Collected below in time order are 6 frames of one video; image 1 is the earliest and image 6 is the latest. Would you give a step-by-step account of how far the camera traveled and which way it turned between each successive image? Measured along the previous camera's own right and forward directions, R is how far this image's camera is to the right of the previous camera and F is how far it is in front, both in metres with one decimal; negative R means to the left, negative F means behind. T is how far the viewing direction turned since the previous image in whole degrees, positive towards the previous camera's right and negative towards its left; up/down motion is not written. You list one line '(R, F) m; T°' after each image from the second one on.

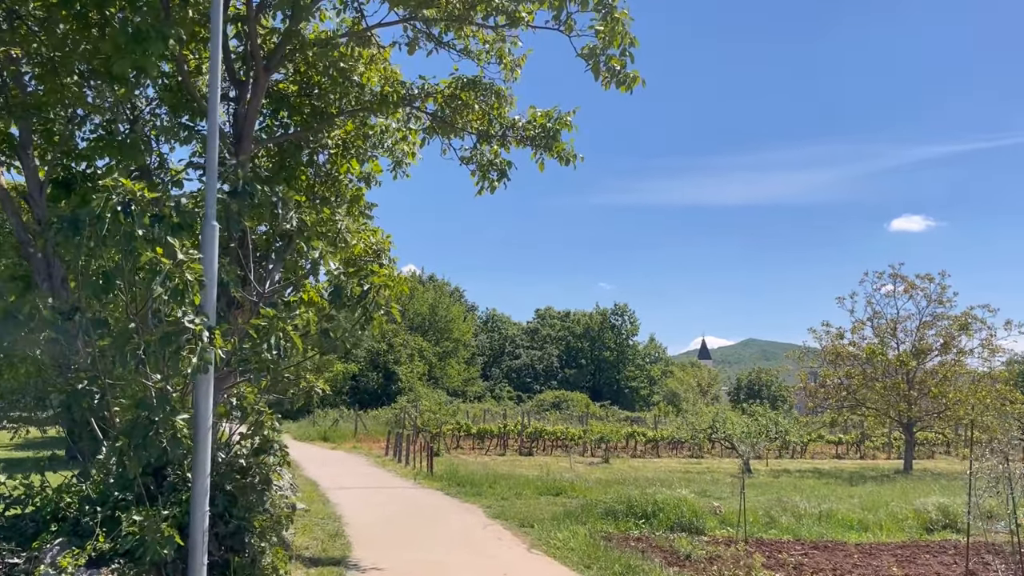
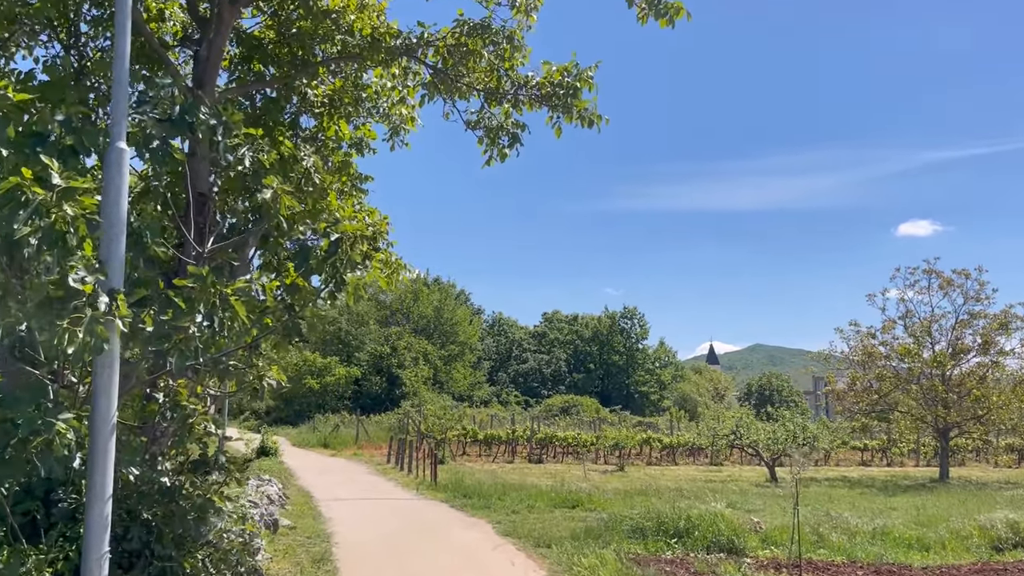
(-0.1, +1.4) m; 0°
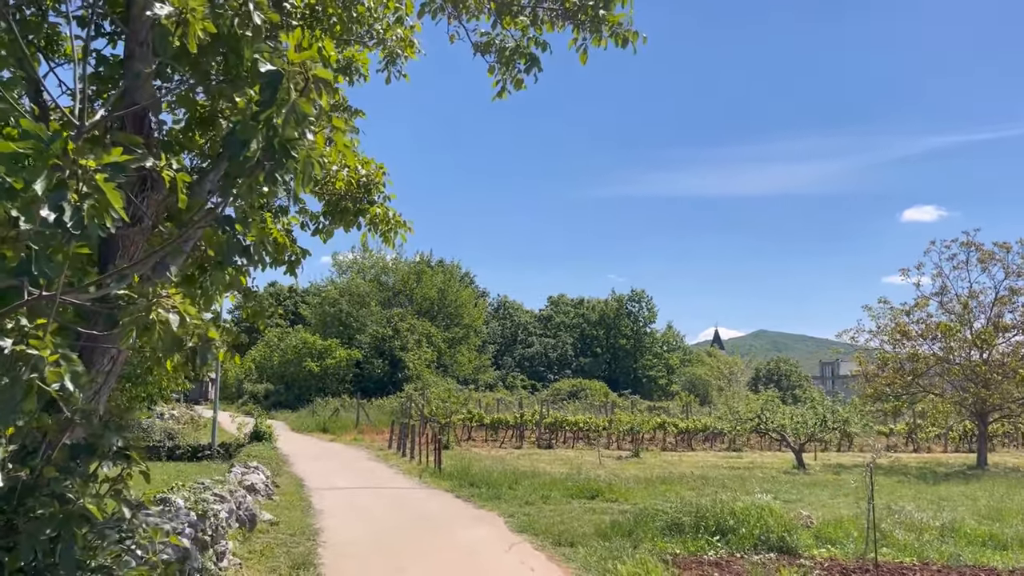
(-0.1, +1.4) m; 0°
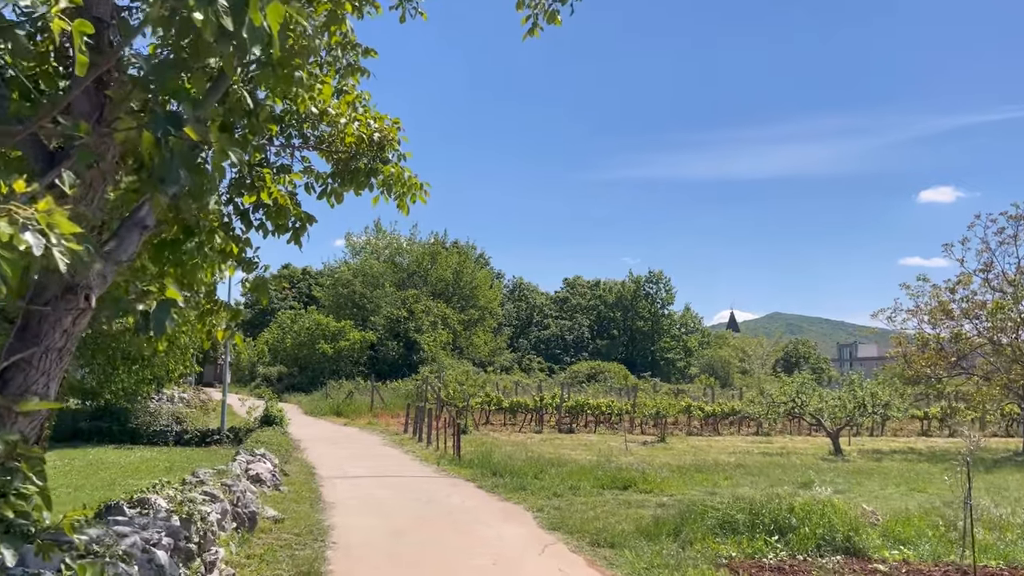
(-0.2, +1.0) m; -1°
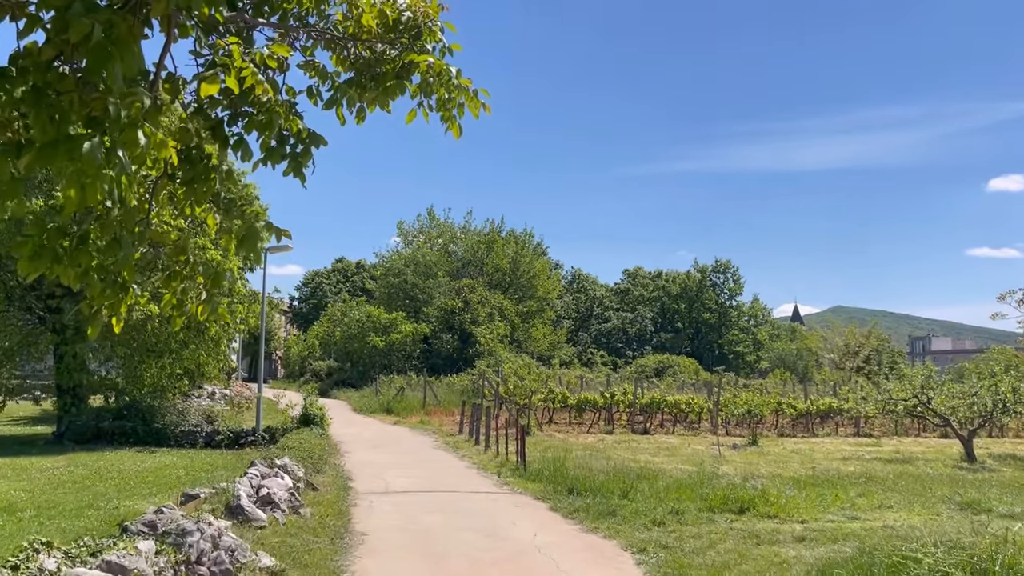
(-0.3, +2.4) m; -4°
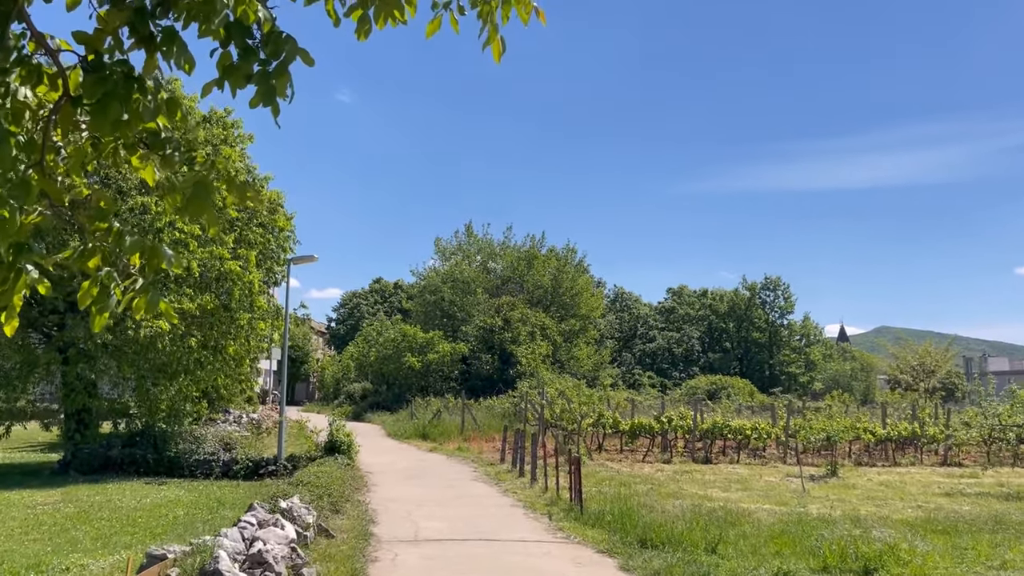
(-0.2, +1.7) m; -3°
